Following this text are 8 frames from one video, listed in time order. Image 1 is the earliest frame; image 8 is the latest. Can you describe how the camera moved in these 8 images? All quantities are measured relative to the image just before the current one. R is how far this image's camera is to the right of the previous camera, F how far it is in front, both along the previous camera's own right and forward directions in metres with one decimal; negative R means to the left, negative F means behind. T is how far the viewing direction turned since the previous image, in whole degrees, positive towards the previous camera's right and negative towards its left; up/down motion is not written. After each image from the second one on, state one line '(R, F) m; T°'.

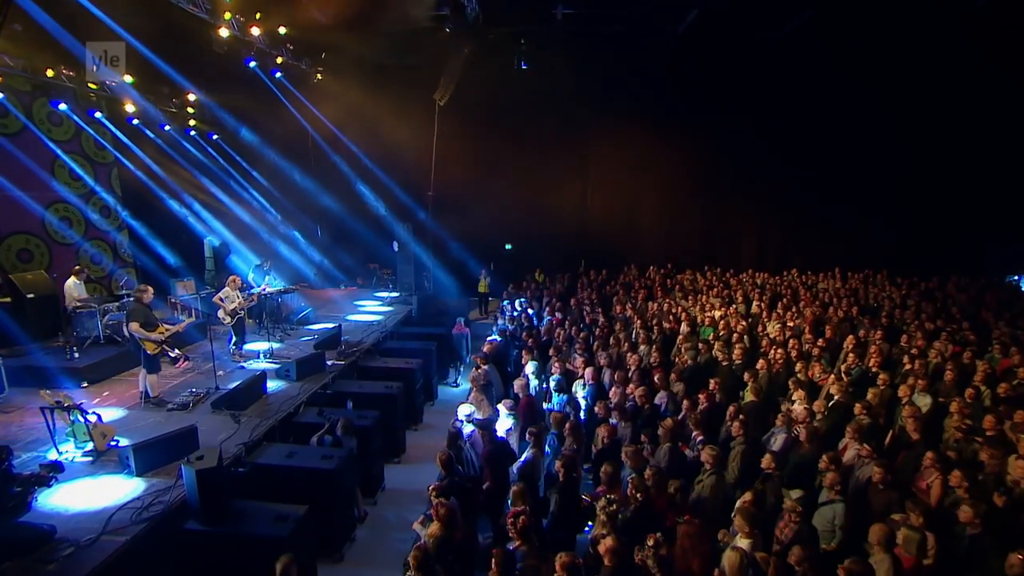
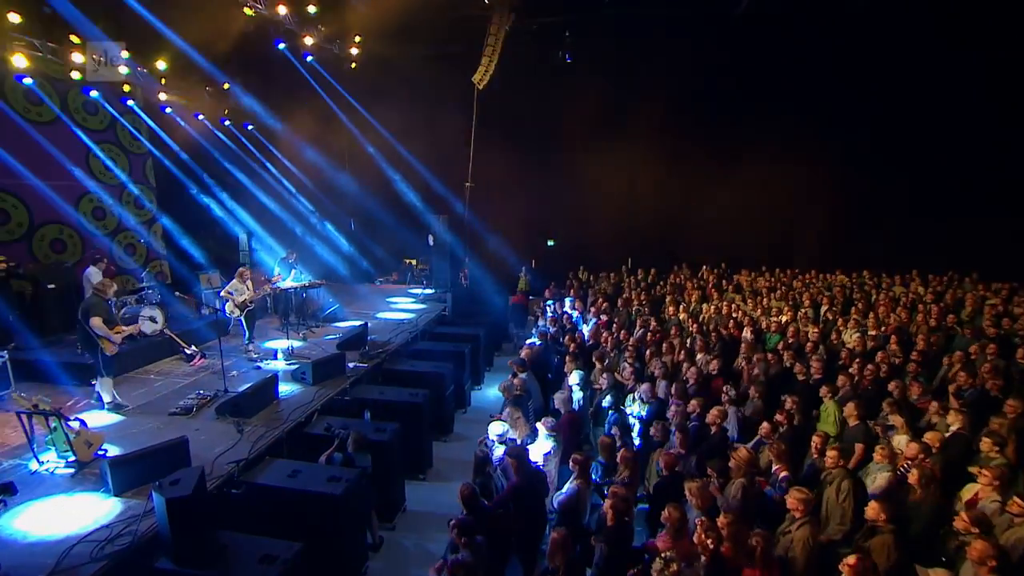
(0.0, +1.0) m; -5°
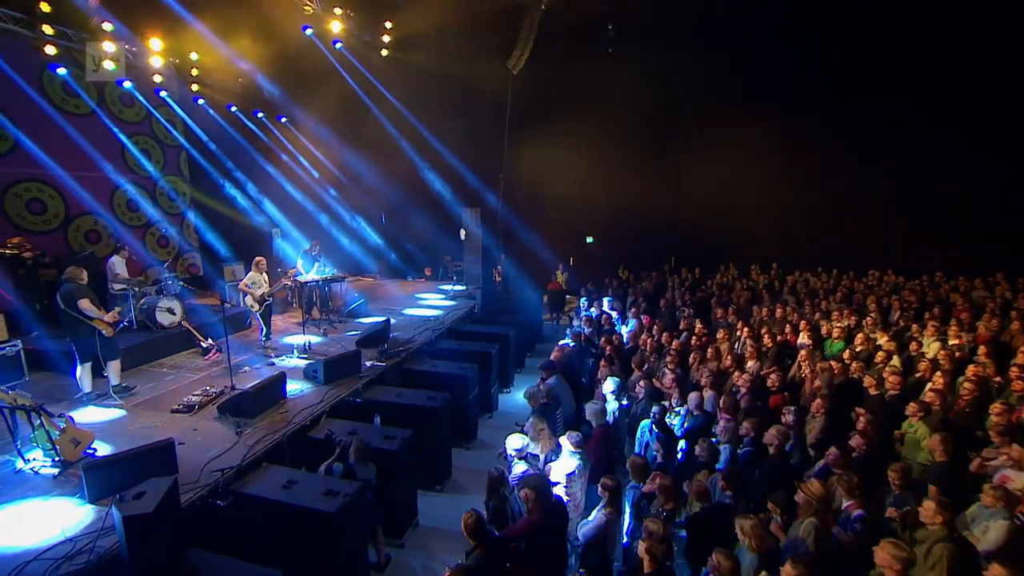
(+0.2, +0.7) m; -5°
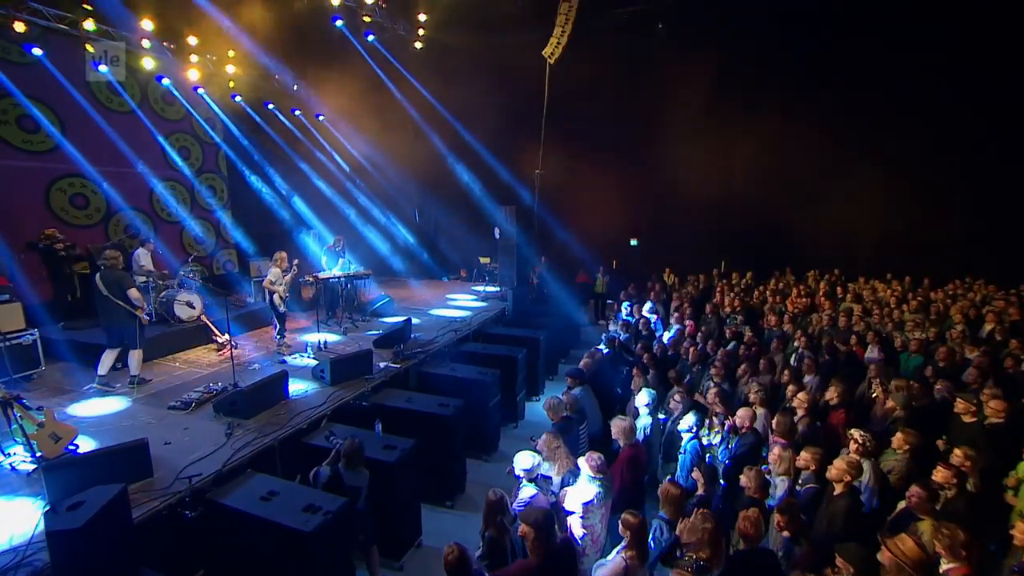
(+0.3, +0.6) m; -6°
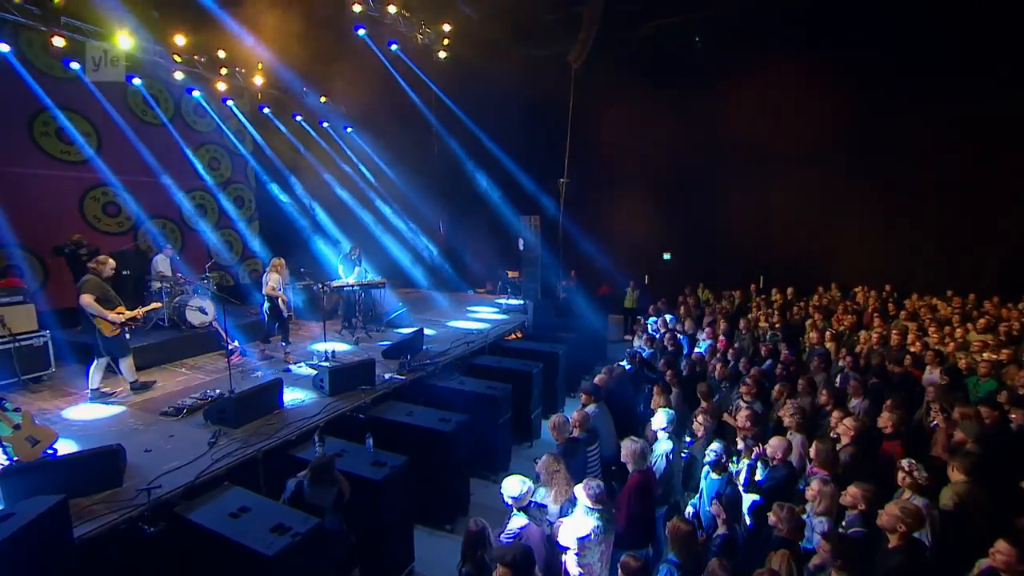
(+0.3, +0.4) m; -4°
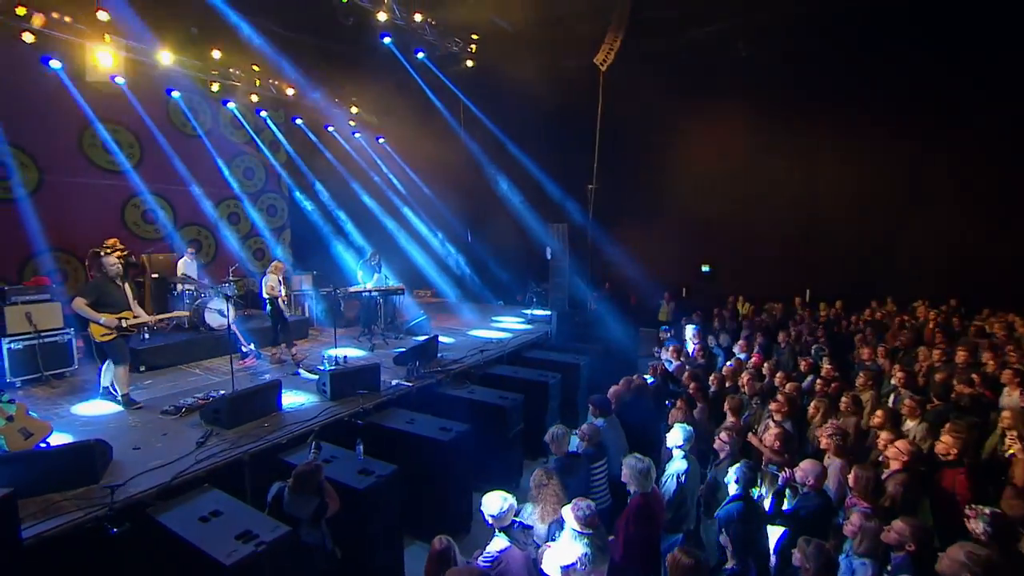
(+0.4, +0.3) m; -5°
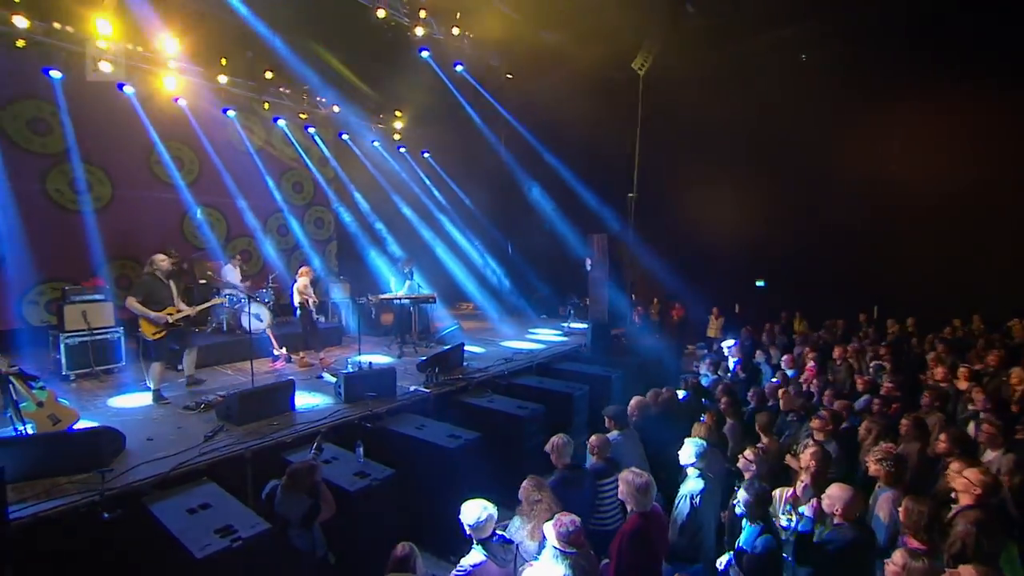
(+0.4, +0.2) m; -7°
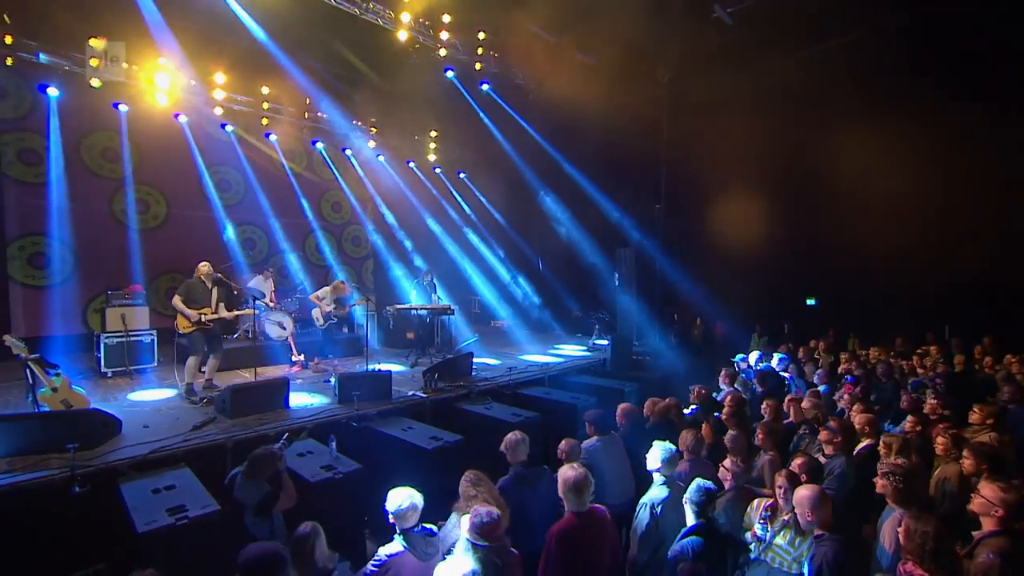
(+0.8, +0.1) m; -7°
